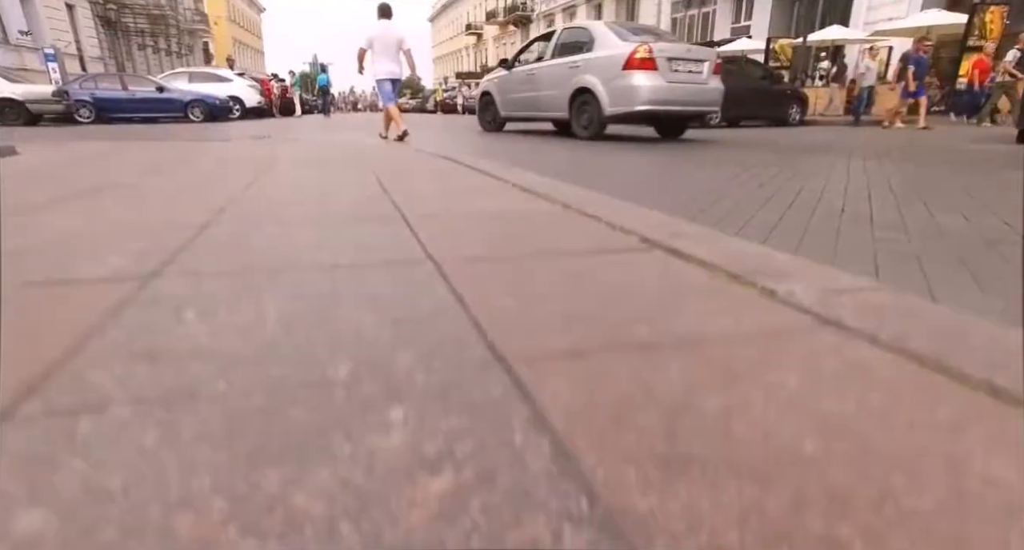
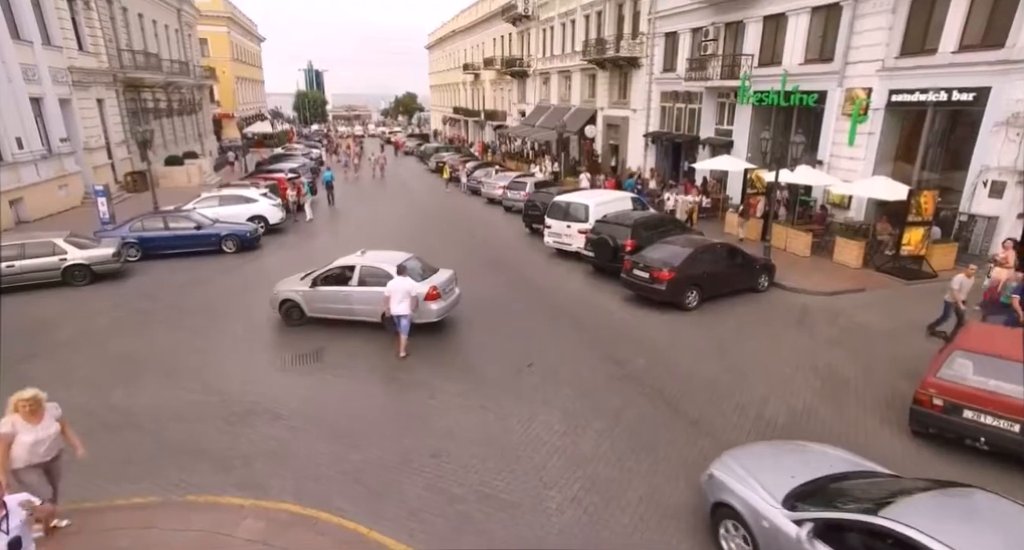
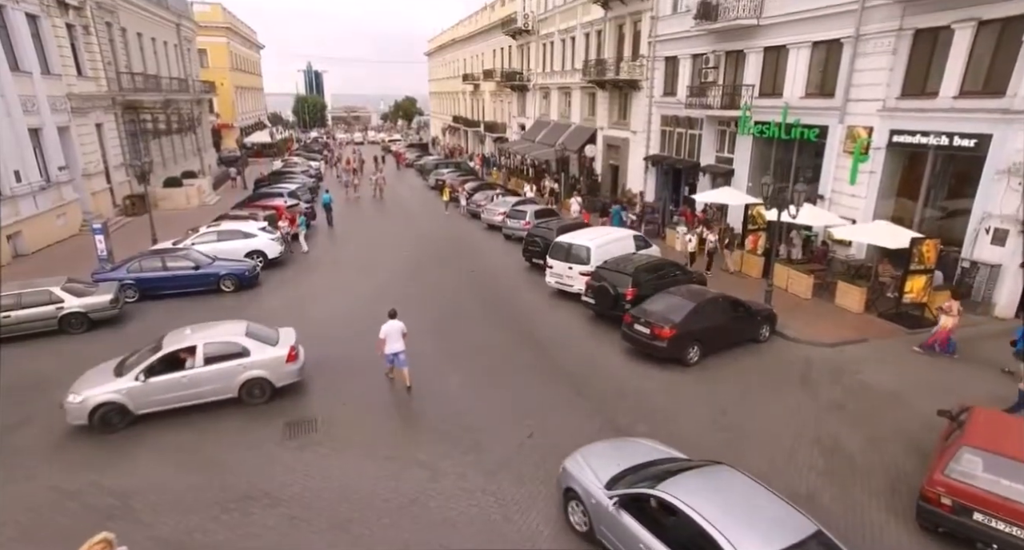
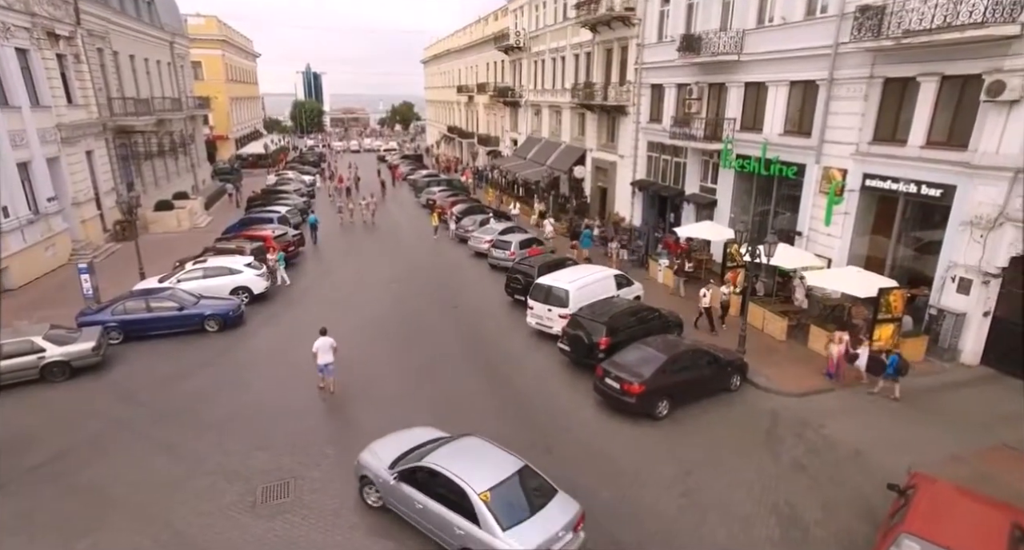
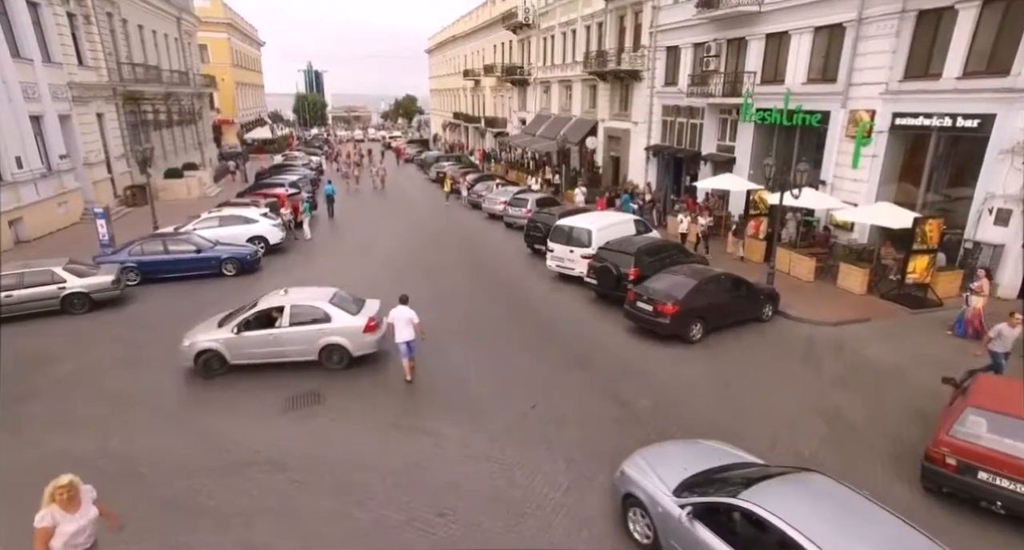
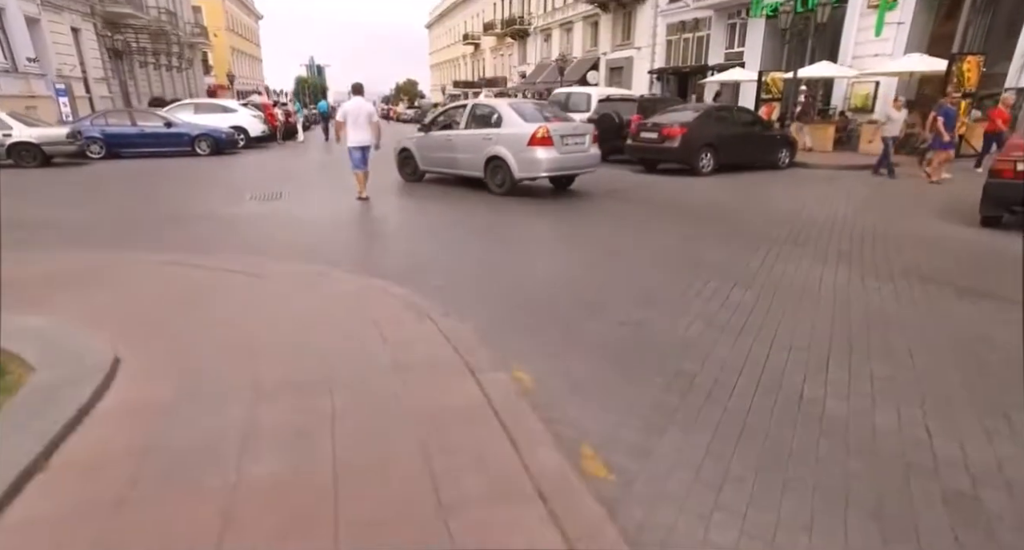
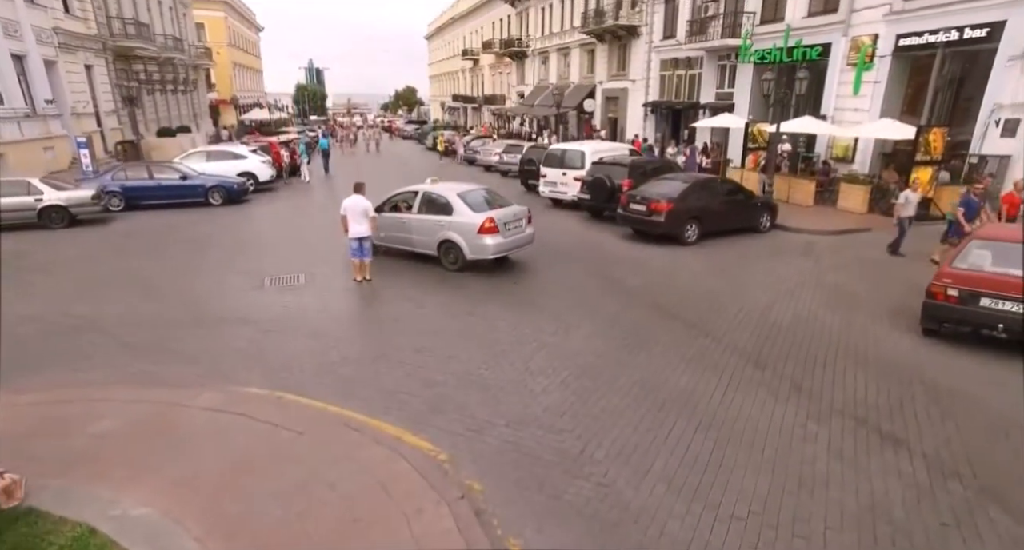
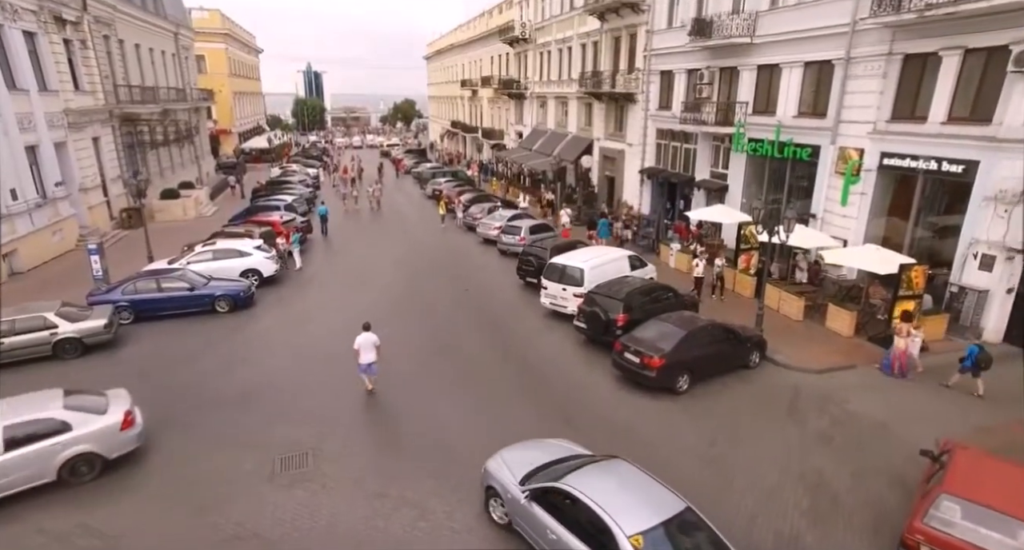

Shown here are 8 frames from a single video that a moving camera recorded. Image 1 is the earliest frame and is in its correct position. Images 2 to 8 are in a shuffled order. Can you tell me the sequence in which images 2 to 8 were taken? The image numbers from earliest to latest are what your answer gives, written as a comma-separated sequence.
6, 7, 2, 5, 3, 8, 4
